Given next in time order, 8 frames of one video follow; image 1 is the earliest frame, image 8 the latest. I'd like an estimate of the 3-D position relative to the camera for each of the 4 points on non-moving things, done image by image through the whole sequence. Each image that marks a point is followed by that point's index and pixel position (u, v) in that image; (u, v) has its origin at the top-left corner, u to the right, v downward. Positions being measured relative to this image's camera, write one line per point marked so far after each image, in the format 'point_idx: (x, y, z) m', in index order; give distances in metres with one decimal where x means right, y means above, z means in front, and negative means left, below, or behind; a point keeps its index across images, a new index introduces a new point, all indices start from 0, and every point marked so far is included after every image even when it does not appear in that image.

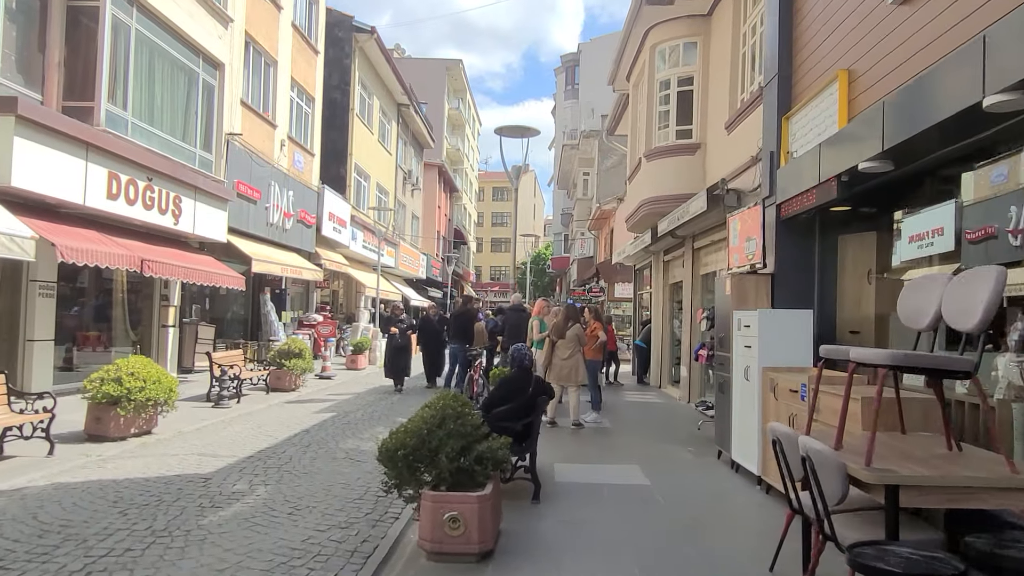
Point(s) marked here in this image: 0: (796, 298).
0: (+2.9, -0.1, +7.5) m
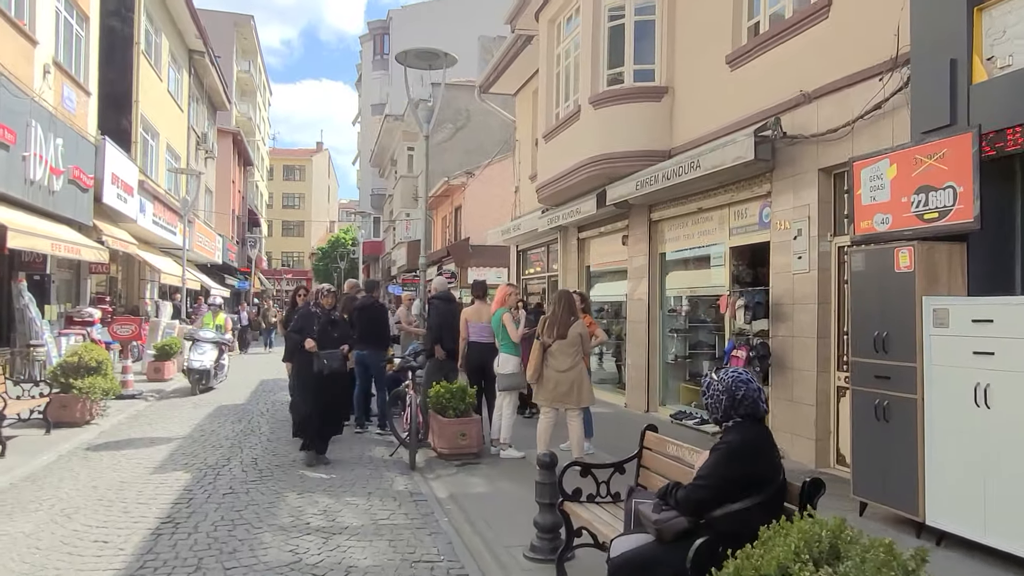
0: (+3.3, +0.1, +5.0) m
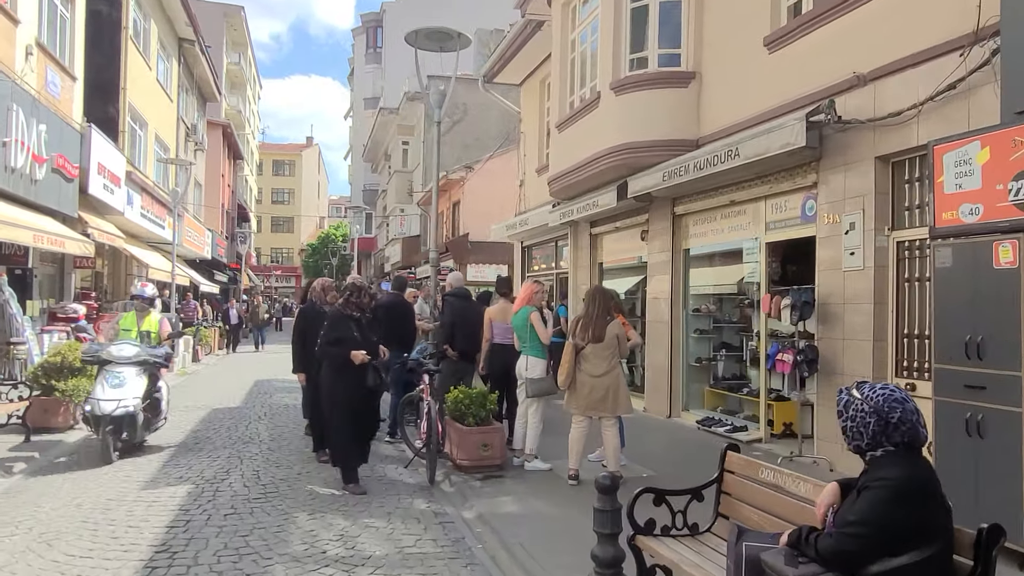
0: (+3.6, +0.1, +4.5) m
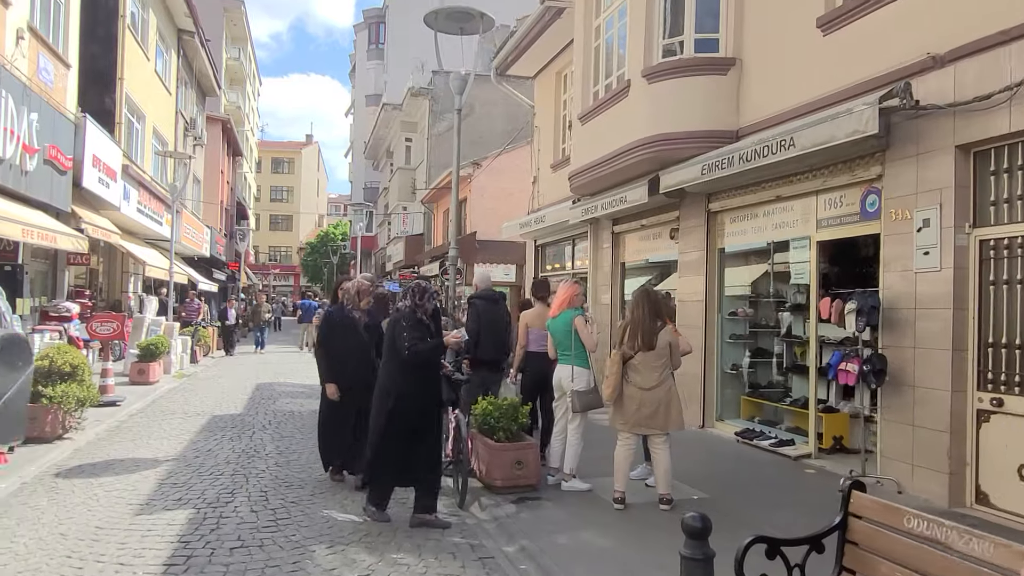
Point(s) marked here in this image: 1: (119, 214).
0: (+3.9, 0.0, +3.8) m
1: (-10.0, +1.9, +18.6) m
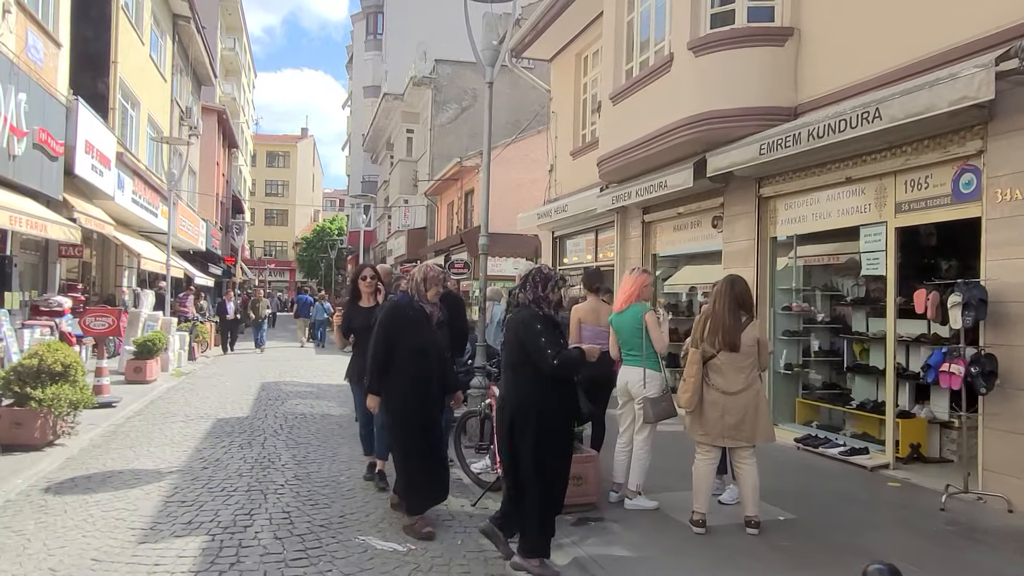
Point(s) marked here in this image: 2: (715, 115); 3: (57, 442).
0: (+4.4, +0.1, +3.1) m
1: (-9.7, +2.0, +17.8) m
2: (+2.3, +2.0, +8.4) m
3: (-4.6, -1.6, +7.5) m
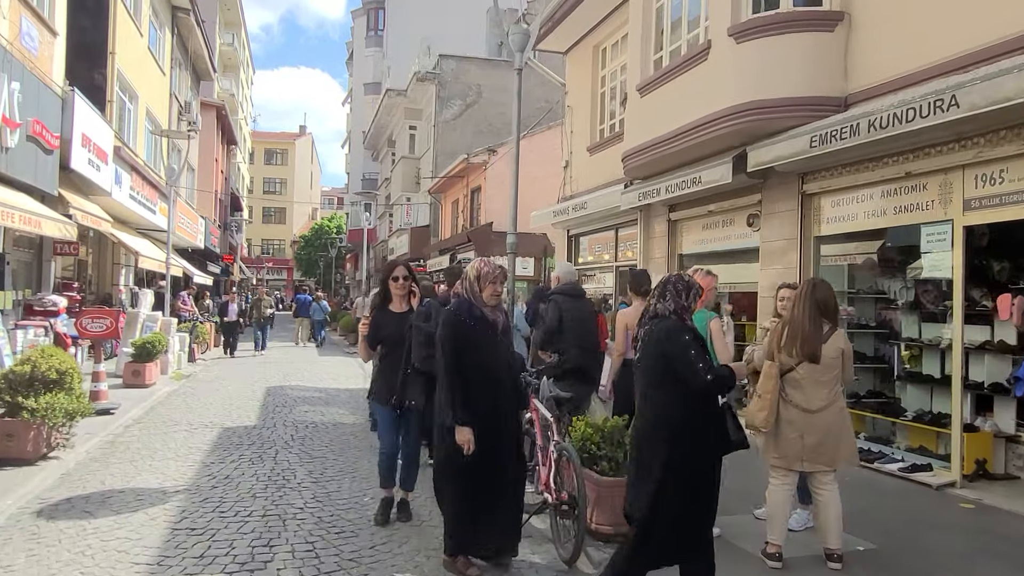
0: (+4.7, +0.1, +2.5) m
1: (-9.4, +2.1, +17.2) m
2: (+2.6, +2.0, +7.9) m
3: (-4.3, -1.6, +6.9) m
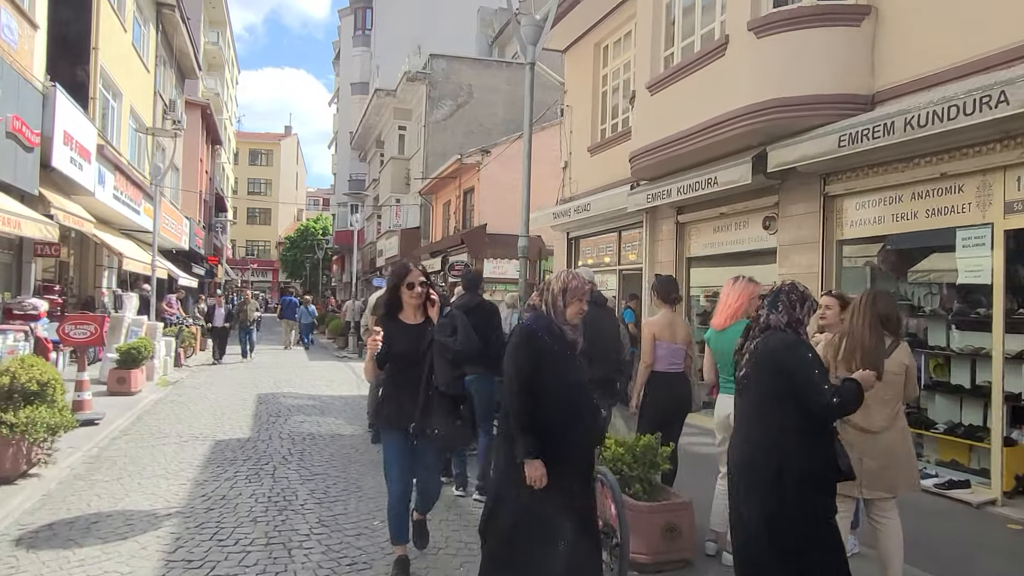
0: (+4.9, 0.0, +2.2) m
1: (-9.5, +2.0, +16.6) m
2: (+2.7, +1.9, +7.5) m
3: (-4.2, -1.6, +6.4) m
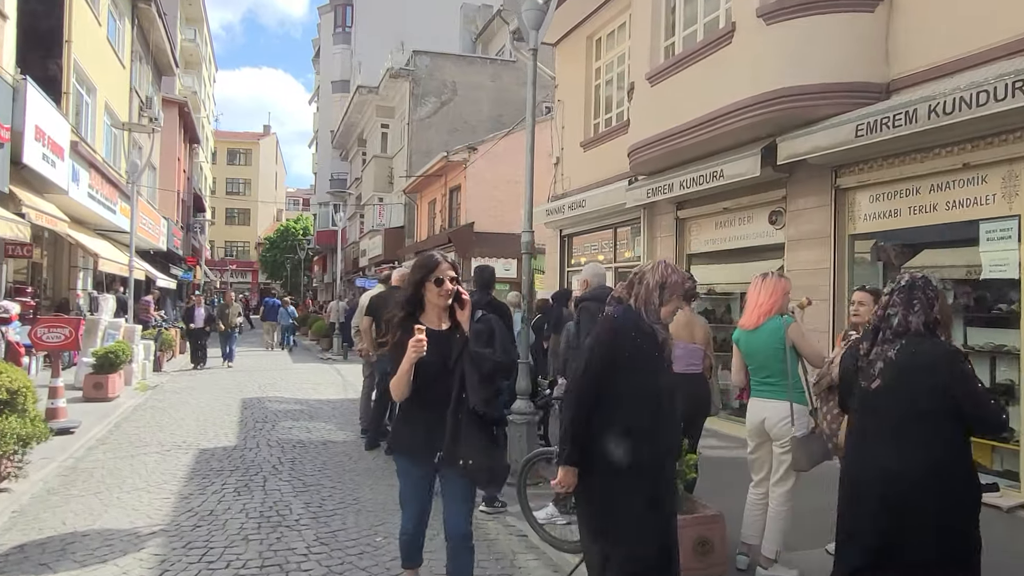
0: (+5.1, +0.1, +2.0) m
1: (-9.7, +1.9, +16.0) m
2: (+2.7, +1.9, +7.3) m
3: (-4.2, -1.6, +6.0) m
